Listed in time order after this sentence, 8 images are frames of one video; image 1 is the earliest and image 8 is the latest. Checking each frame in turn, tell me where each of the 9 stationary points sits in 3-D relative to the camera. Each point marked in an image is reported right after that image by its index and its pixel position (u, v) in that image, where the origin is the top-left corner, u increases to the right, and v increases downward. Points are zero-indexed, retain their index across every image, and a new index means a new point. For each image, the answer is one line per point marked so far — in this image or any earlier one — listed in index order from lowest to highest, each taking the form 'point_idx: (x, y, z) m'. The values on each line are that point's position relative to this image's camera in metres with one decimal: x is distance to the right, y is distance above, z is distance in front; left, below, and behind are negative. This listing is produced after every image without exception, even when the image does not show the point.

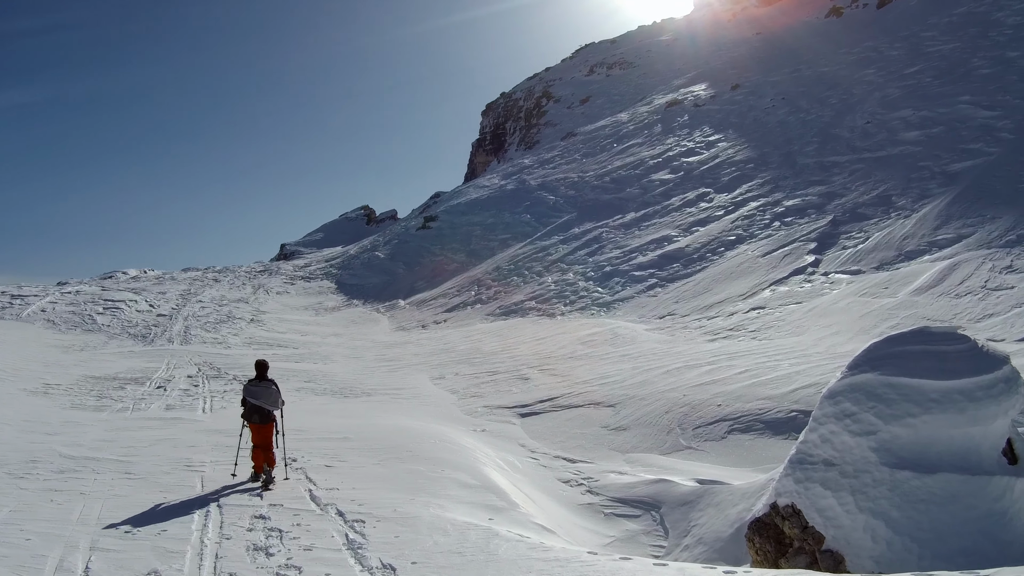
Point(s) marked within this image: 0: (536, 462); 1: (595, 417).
0: (+0.1, -1.2, +10.3) m
1: (+0.7, -1.2, +13.7) m
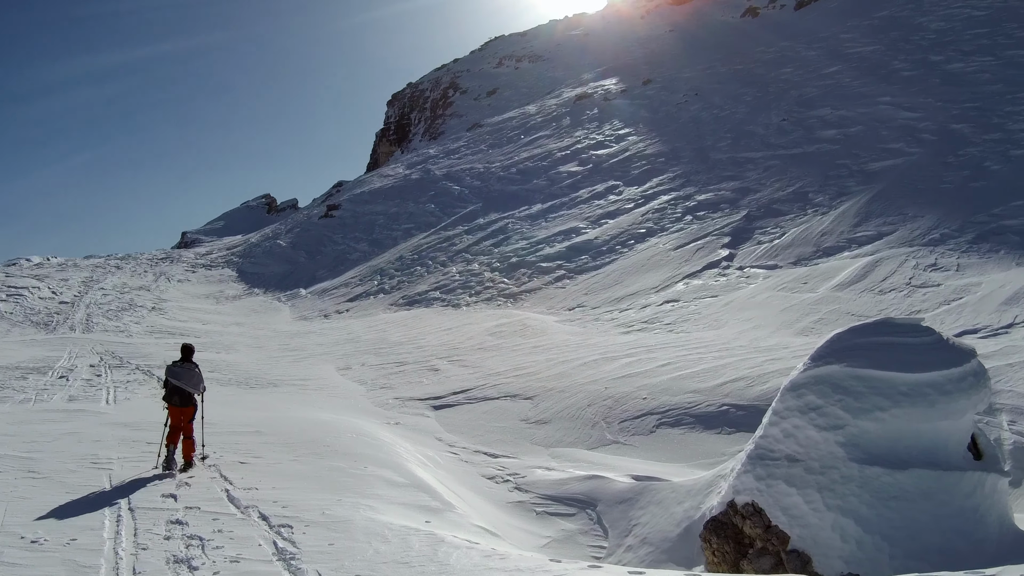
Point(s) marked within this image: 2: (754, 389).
0: (-0.4, -1.1, +9.8) m
1: (0.0, -1.1, +13.2) m
2: (+1.9, -0.8, +11.7) m
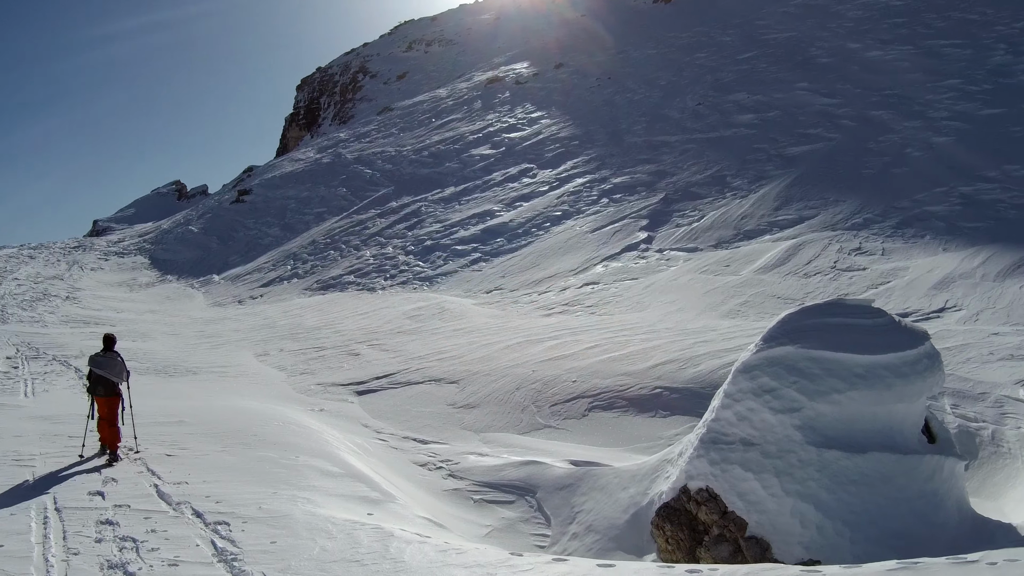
0: (-0.8, -1.0, +9.5) m
1: (-0.7, -0.9, +13.0) m
2: (+1.3, -0.7, +11.6) m
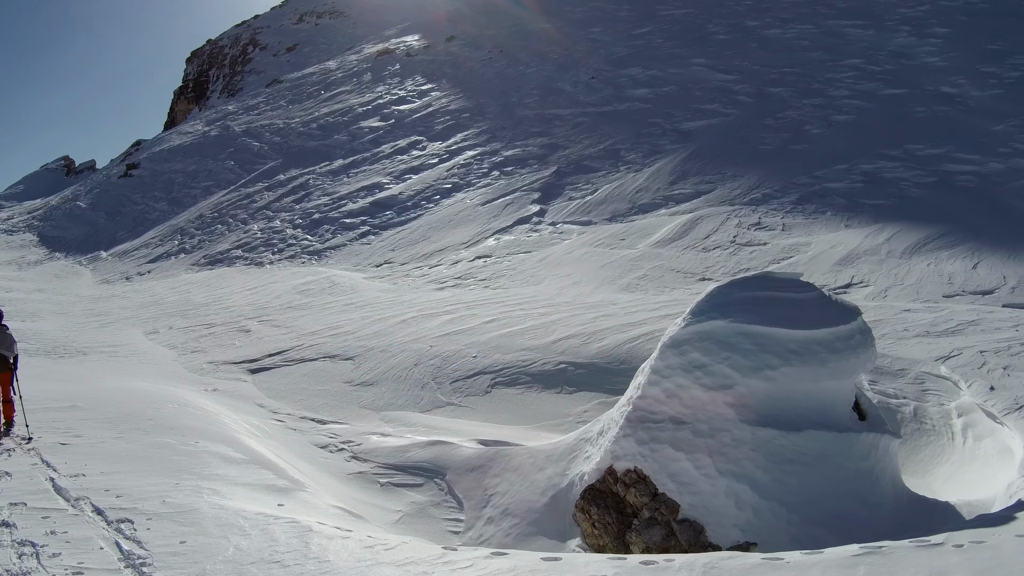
0: (-1.5, -0.9, +9.1) m
1: (-1.6, -0.7, +12.6) m
2: (+0.6, -0.5, +11.4) m
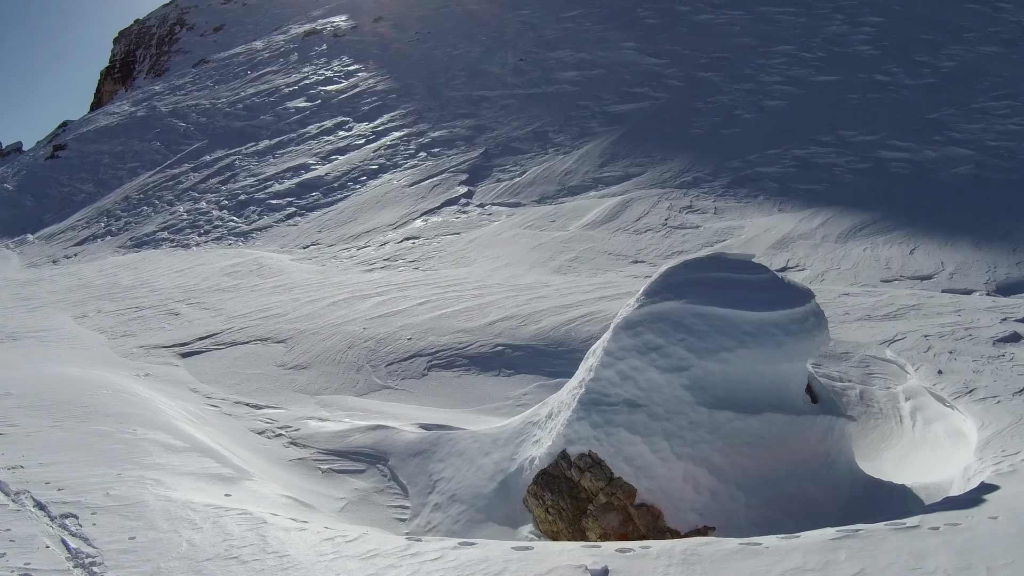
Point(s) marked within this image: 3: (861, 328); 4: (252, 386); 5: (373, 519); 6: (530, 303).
0: (-1.8, -0.8, +8.9) m
1: (-2.1, -0.6, +12.4) m
2: (+0.1, -0.3, +11.3) m
3: (+2.3, -0.3, +9.6) m
4: (-1.9, -0.7, +10.3) m
5: (-0.6, -0.9, +5.8) m
6: (+0.2, -0.1, +13.3) m
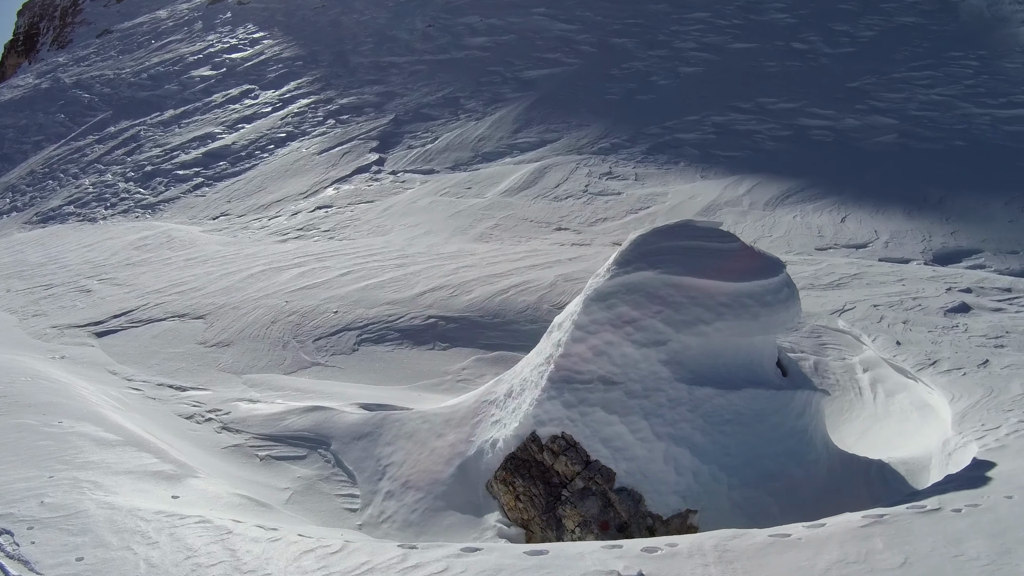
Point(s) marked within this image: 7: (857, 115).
0: (-2.2, -0.6, +8.4) m
1: (-2.7, -0.4, +11.9) m
2: (-0.5, -0.1, +10.9) m
3: (+1.9, 0.0, +9.3) m
4: (-2.3, -0.6, +9.9) m
5: (-0.7, -0.8, +5.4) m
6: (-0.5, +0.1, +12.9) m
7: (+4.7, +2.4, +20.0) m
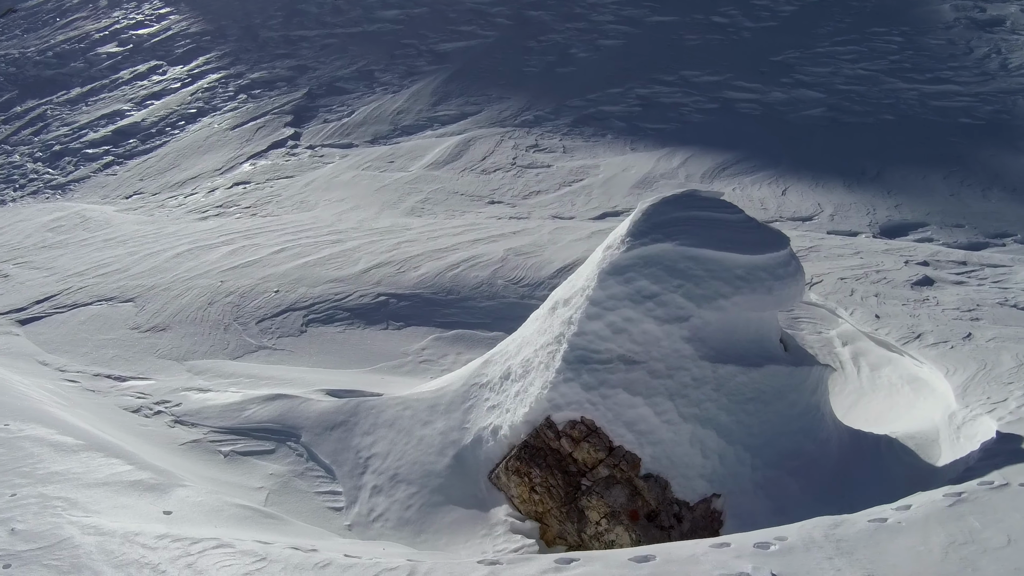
0: (-2.4, -0.5, +8.0) m
1: (-3.1, -0.2, +11.4) m
2: (-0.8, +0.1, +10.5) m
3: (+1.6, +0.1, +9.1) m
4: (-2.6, -0.4, +9.4) m
5: (-0.7, -0.8, +5.1) m
6: (-1.0, +0.3, +12.5) m
7: (+3.7, +2.8, +19.9) m
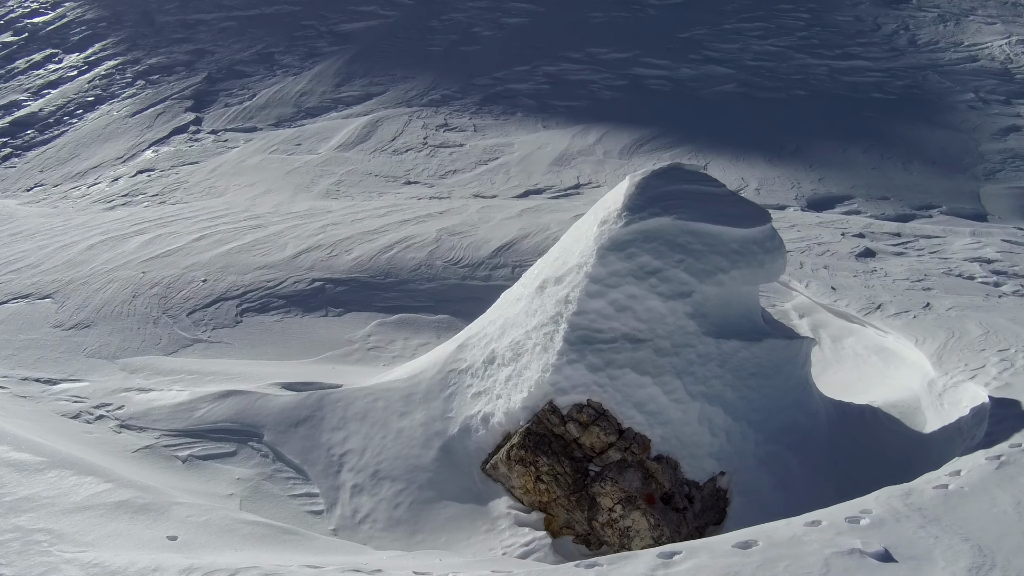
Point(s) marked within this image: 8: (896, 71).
0: (-2.6, -0.5, +7.6) m
1: (-3.6, -0.2, +11.0) m
2: (-1.3, +0.2, +10.3) m
3: (+1.2, +0.3, +9.0) m
4: (-3.0, -0.4, +9.0) m
5: (-0.8, -0.7, +4.9) m
6: (-1.6, +0.4, +12.3) m
7: (+2.5, +3.1, +19.9) m
8: (+5.1, +2.9, +19.4) m
